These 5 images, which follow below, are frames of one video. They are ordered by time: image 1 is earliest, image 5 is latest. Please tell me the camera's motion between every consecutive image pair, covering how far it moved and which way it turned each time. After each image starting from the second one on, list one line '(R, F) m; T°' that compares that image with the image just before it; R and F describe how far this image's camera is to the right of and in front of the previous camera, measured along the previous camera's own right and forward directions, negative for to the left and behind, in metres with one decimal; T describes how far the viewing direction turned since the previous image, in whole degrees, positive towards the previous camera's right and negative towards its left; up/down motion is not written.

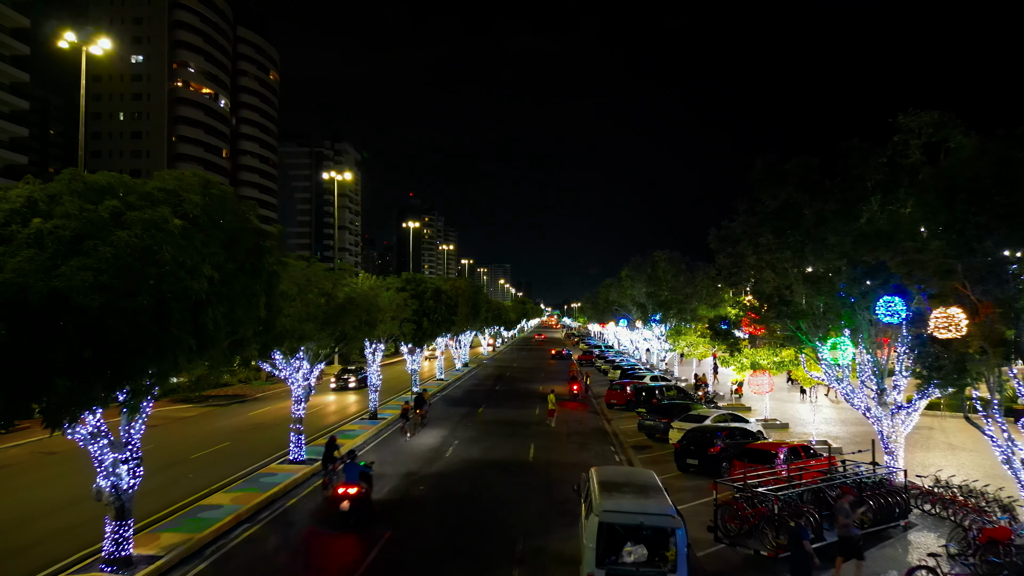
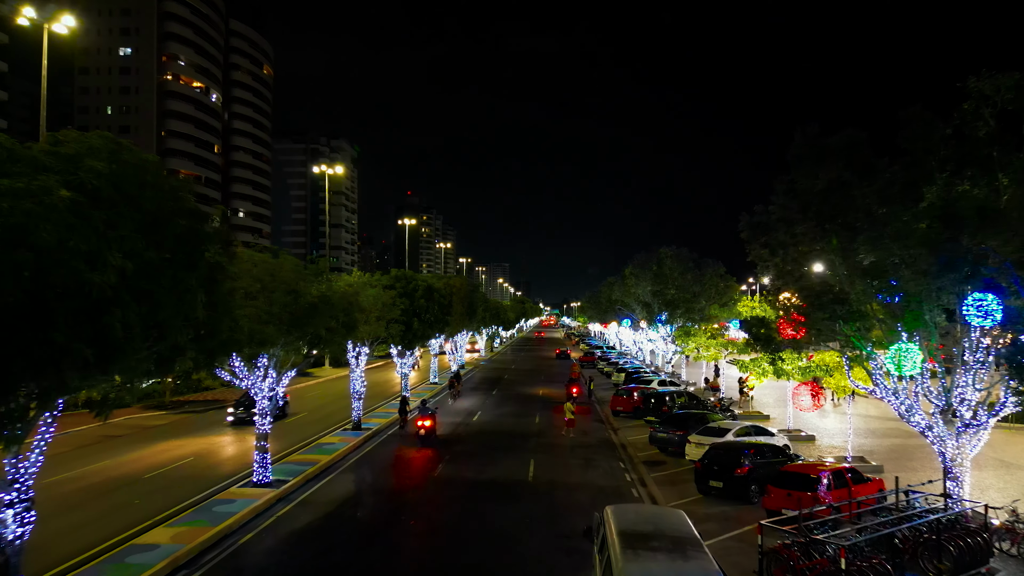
(+0.1, +2.2) m; 0°
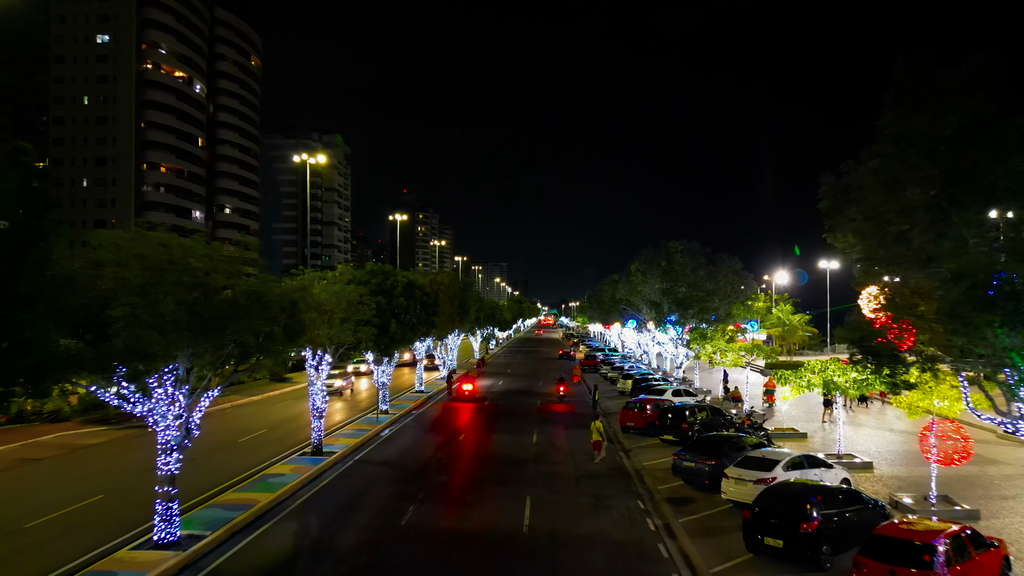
(+0.2, +3.8) m; 0°
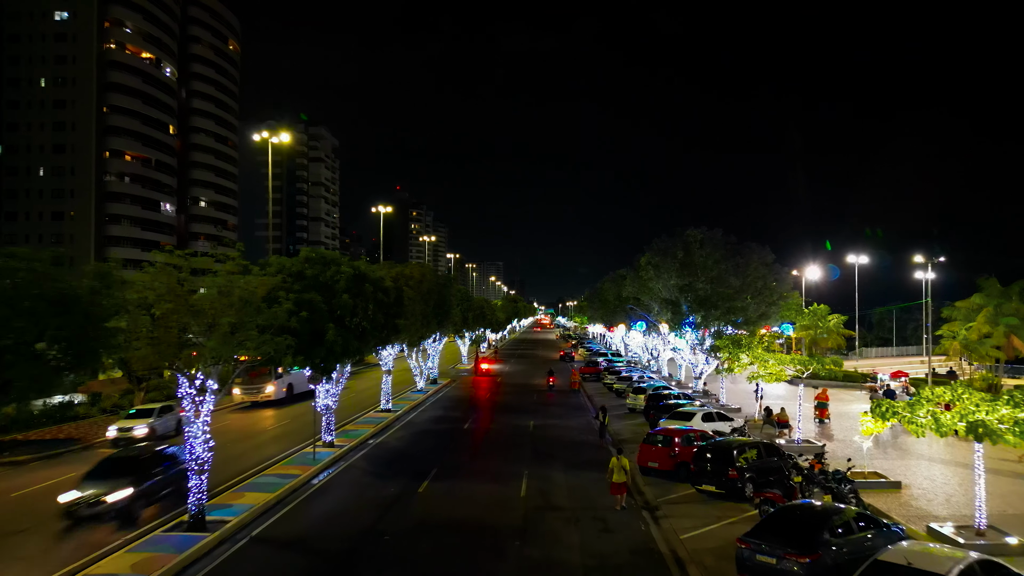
(+0.4, +6.0) m; 0°
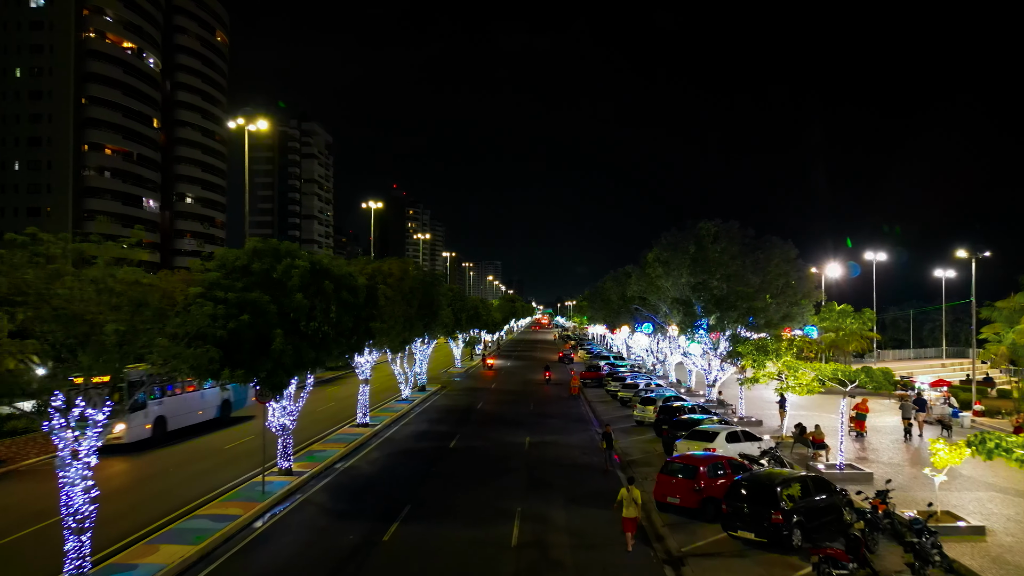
(+0.2, +3.1) m; 0°
